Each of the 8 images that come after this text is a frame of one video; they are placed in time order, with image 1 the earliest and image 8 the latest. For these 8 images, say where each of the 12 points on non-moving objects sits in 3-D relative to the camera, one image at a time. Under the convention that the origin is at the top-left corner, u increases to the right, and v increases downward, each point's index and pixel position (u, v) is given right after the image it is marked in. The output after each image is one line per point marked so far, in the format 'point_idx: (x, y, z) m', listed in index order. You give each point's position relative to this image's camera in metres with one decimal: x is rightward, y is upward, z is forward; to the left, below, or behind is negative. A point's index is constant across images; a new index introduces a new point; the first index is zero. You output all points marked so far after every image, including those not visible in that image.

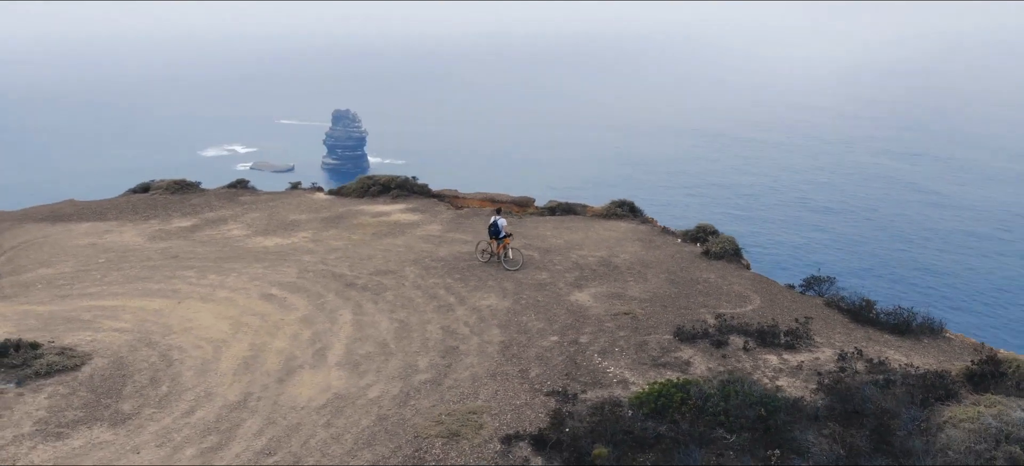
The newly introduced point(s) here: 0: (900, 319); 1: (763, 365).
0: (+7.4, -1.6, +15.2) m
1: (+4.3, -2.2, +13.5) m
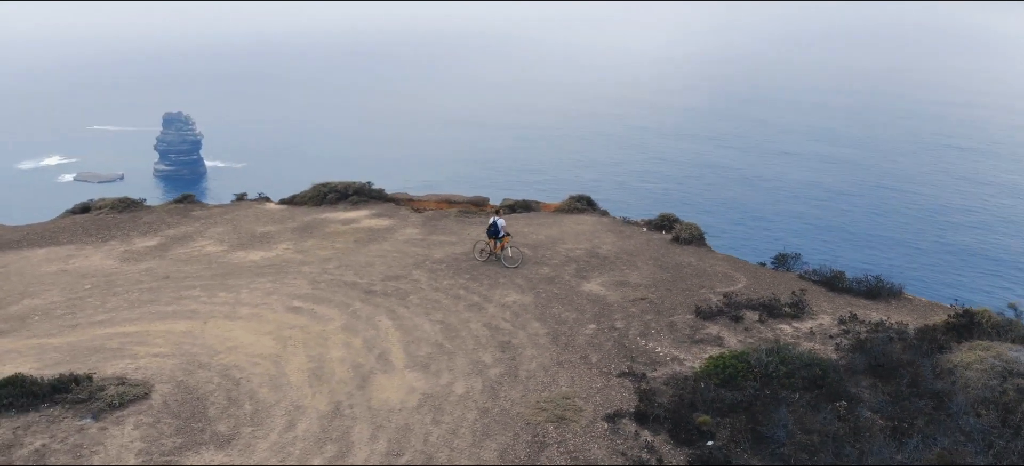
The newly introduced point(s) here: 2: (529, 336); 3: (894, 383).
0: (+8.0, -1.1, +17.7) m
1: (+5.3, -1.9, +15.4) m
2: (+0.4, -2.0, +15.4) m
3: (+6.2, -2.4, +13.1) m
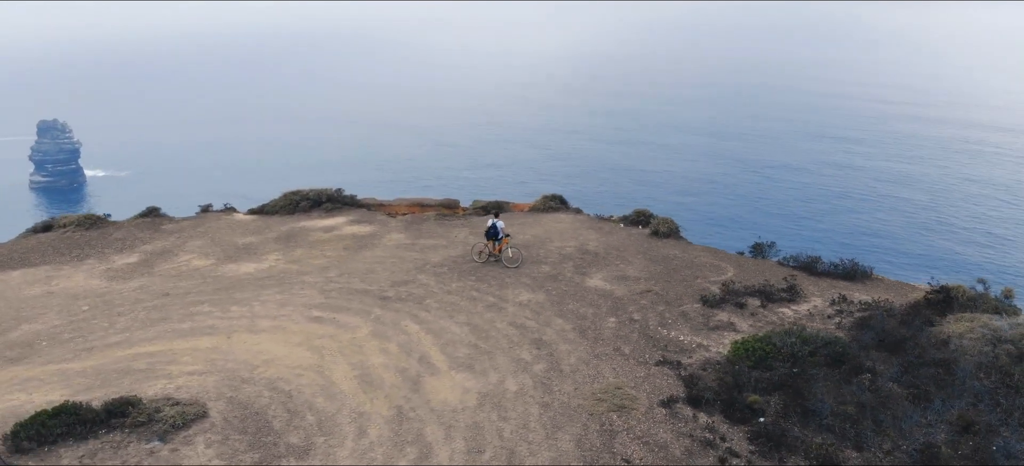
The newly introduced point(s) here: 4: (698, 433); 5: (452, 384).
0: (+8.1, -0.8, +19.3) m
1: (+5.8, -1.7, +16.8) m
2: (+0.9, -2.0, +16.0) m
3: (+7.1, -2.2, +14.5) m
4: (+2.9, -3.1, +12.4) m
5: (-1.1, -2.7, +14.1) m
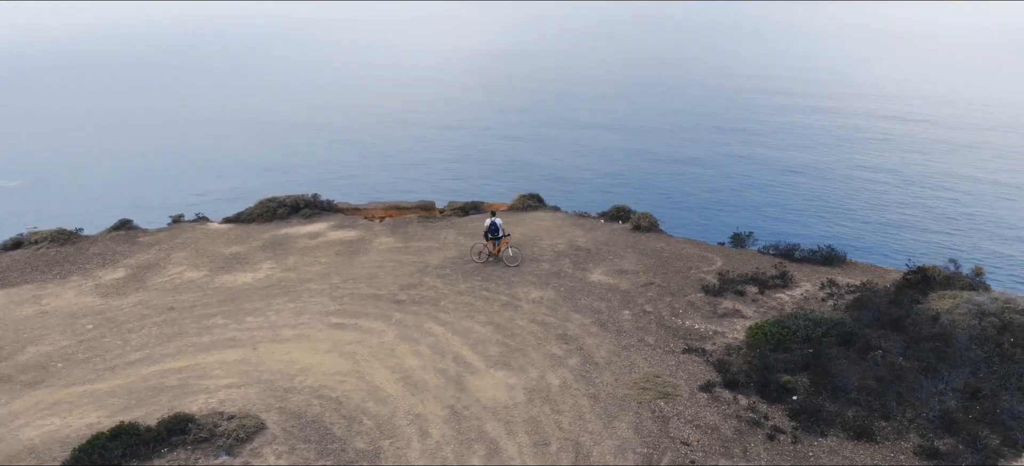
0: (+8.1, -0.5, +20.7) m
1: (+6.2, -1.5, +17.9) m
2: (+1.4, -1.9, +16.6) m
3: (+7.7, -1.9, +15.8) m
4: (+3.8, -3.0, +13.3) m
5: (-0.3, -2.7, +14.5) m
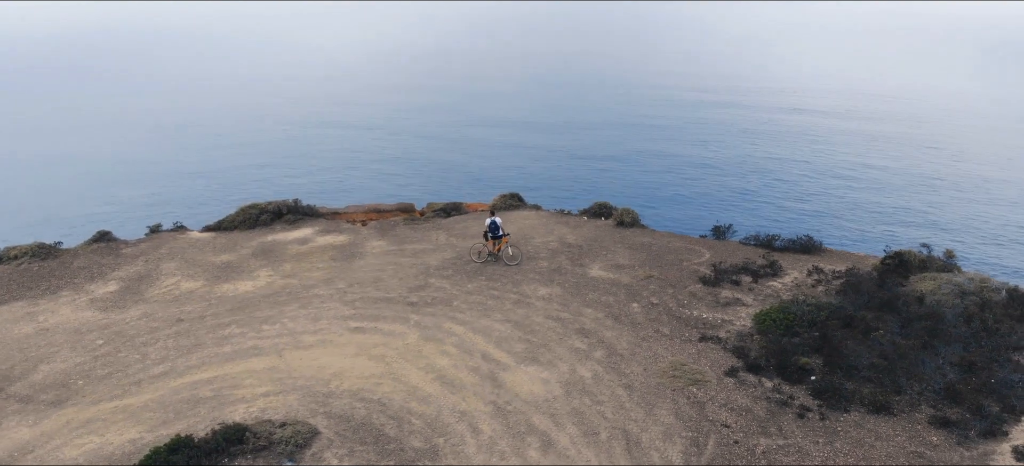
0: (+8.0, -0.3, +22.0) m
1: (+6.4, -1.3, +19.0) m
2: (+1.8, -1.9, +17.2) m
3: (+8.1, -1.7, +17.1) m
4: (+4.6, -2.9, +14.1) m
5: (+0.3, -2.7, +14.9) m
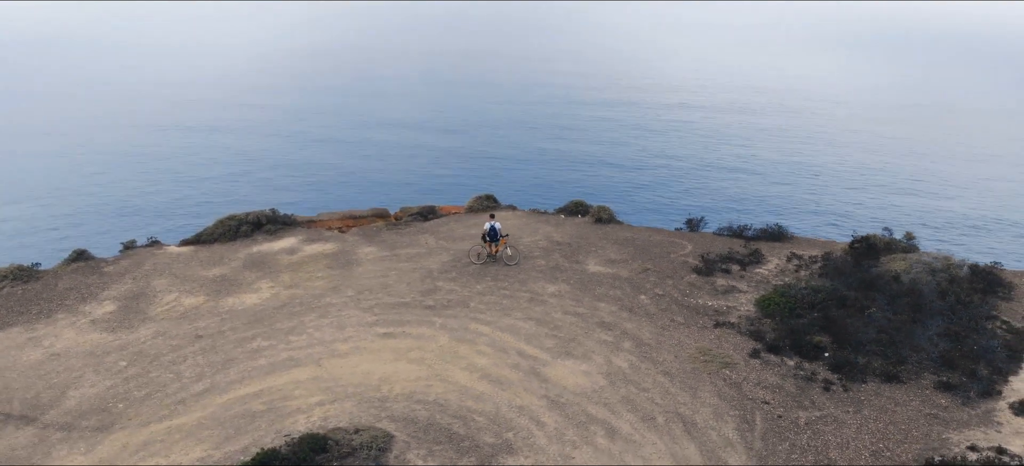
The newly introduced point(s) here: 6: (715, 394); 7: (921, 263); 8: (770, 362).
0: (+7.8, 0.0, +23.6) m
1: (+6.6, -1.1, +20.4) m
2: (+2.3, -1.8, +18.1) m
3: (+8.5, -1.3, +18.8) m
4: (+5.4, -2.7, +15.4) m
5: (+1.1, -2.7, +15.6) m
6: (+3.7, -2.9, +14.6) m
7: (+10.1, -0.8, +19.7) m
8: (+5.1, -2.5, +15.7) m
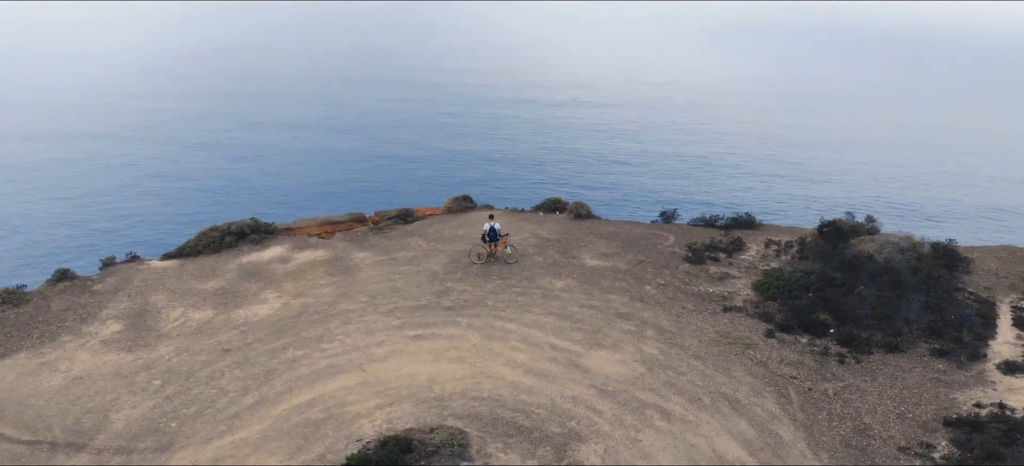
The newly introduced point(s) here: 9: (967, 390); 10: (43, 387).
0: (+7.4, +0.4, +25.2) m
1: (+6.6, -0.8, +21.9) m
2: (+2.7, -1.7, +19.1) m
3: (+8.8, -0.9, +20.5) m
4: (+6.2, -2.4, +16.8) m
5: (+1.9, -2.6, +16.4) m
6: (+4.6, -2.7, +15.7) m
7: (+10.2, -0.3, +21.7) m
8: (+5.8, -2.3, +17.0) m
9: (+8.9, -3.1, +15.7) m
10: (-9.2, -3.0, +15.7) m
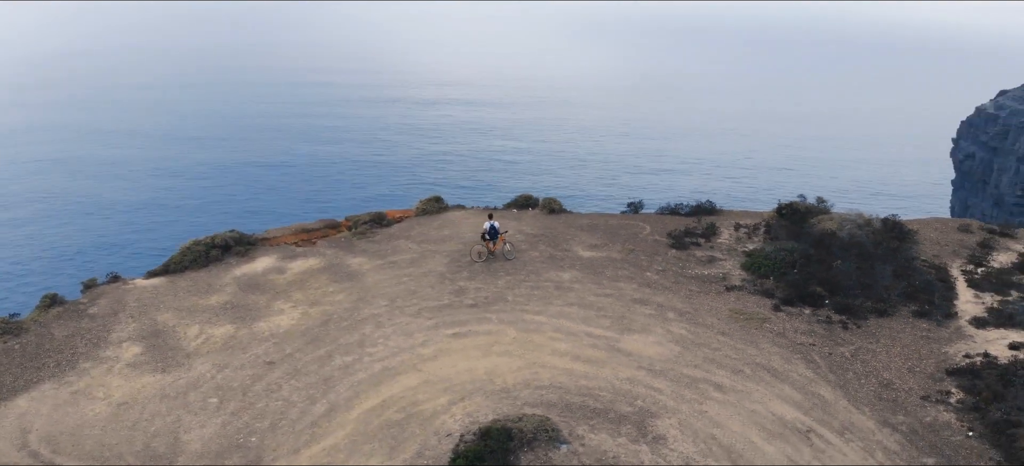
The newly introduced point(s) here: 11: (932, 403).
0: (+6.6, +0.9, +27.1) m
1: (+6.5, -0.3, +23.7) m
2: (+3.1, -1.5, +20.3) m
3: (+8.9, -0.4, +22.7) m
4: (+7.0, -2.0, +18.6) m
5: (+2.8, -2.4, +17.6) m
6: (+5.6, -2.4, +17.3) m
7: (+10.0, +0.3, +24.1) m
8: (+6.6, -1.9, +18.8) m
9: (+9.9, -2.5, +17.9) m
10: (-7.9, -3.4, +15.1) m
11: (+8.1, -3.3, +15.3) m
